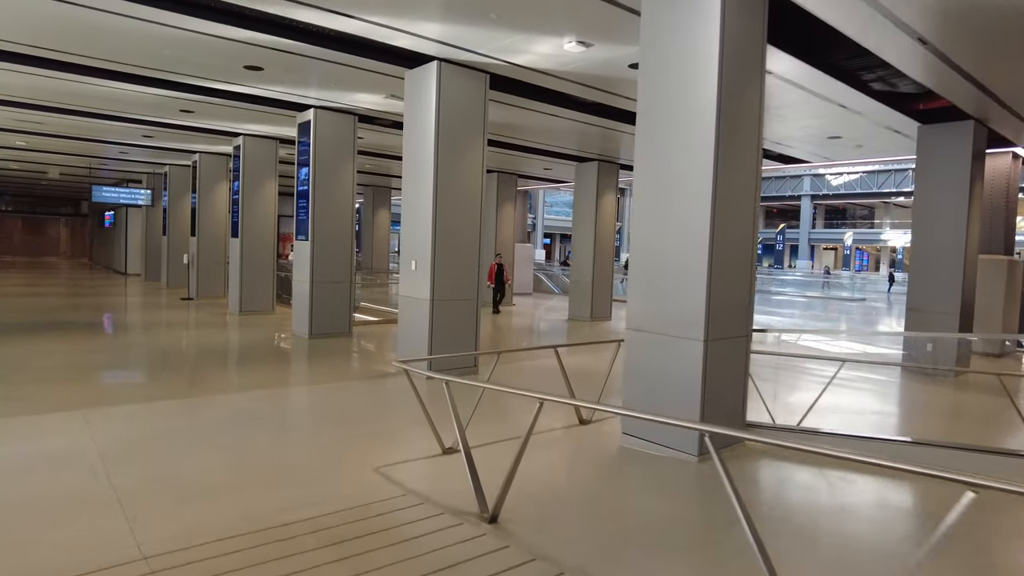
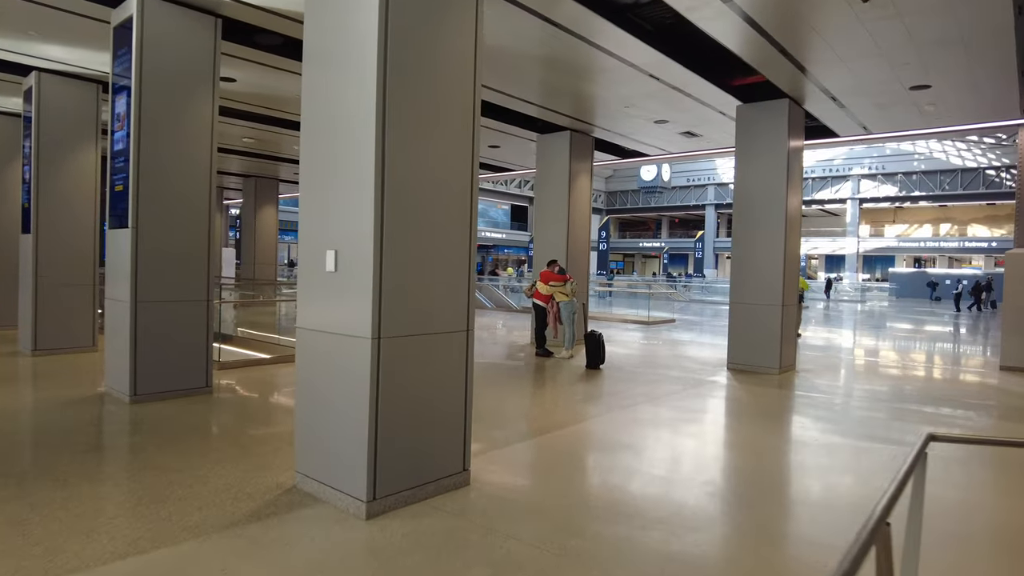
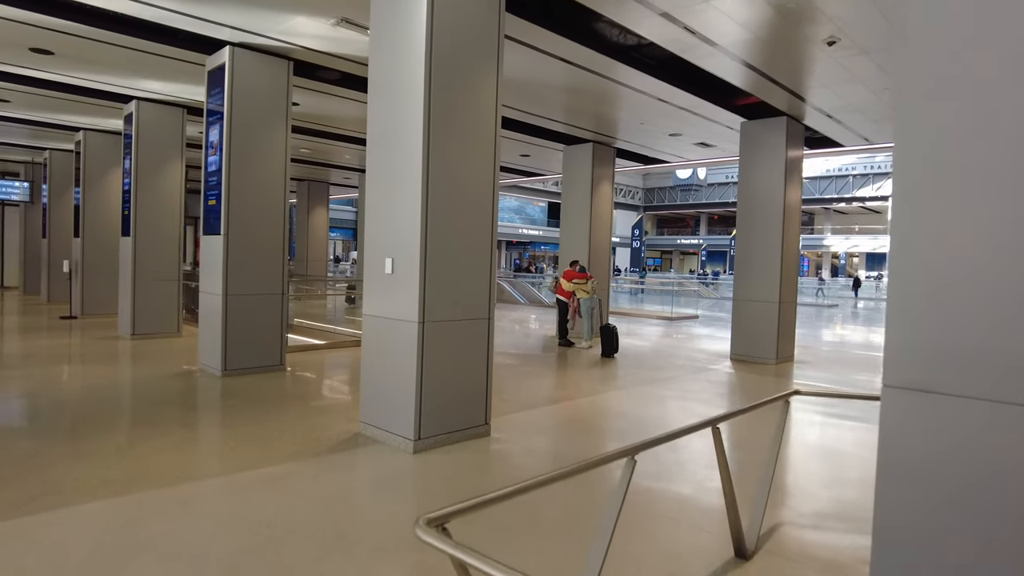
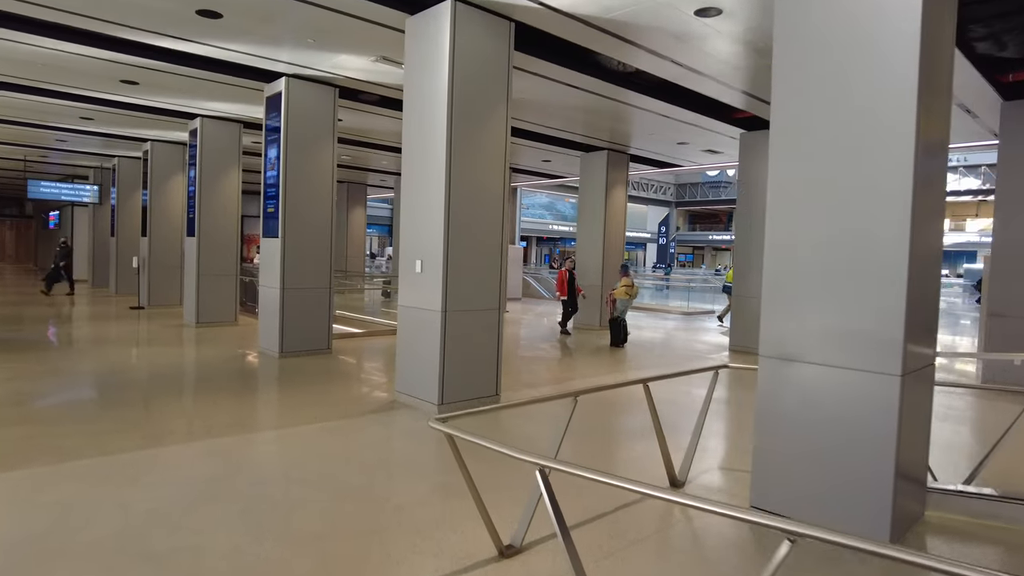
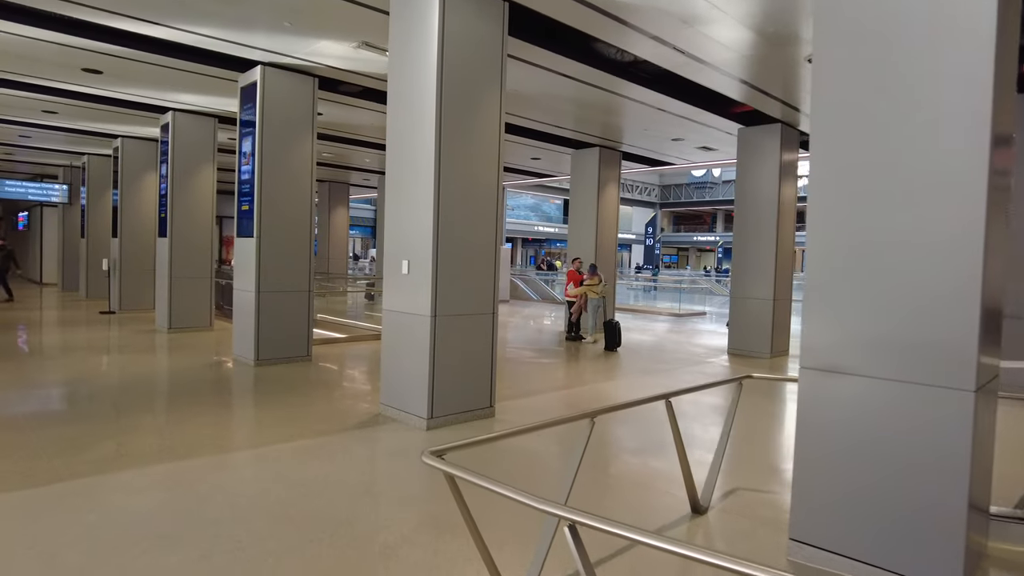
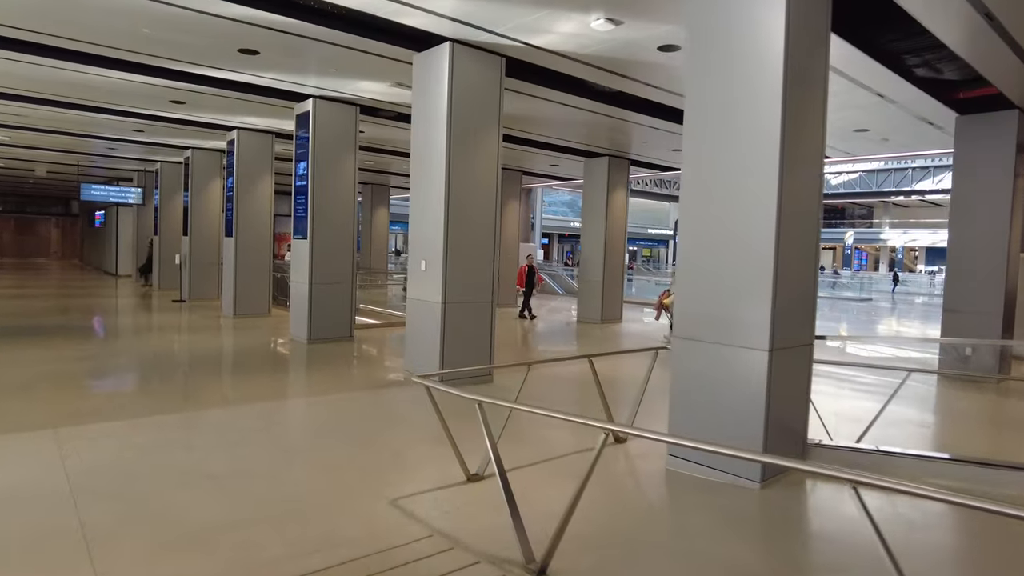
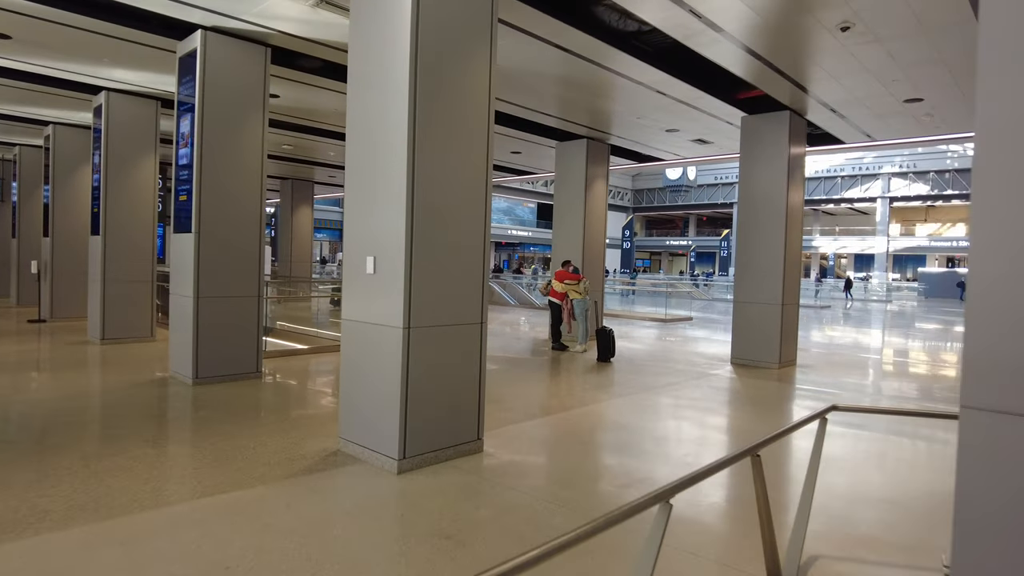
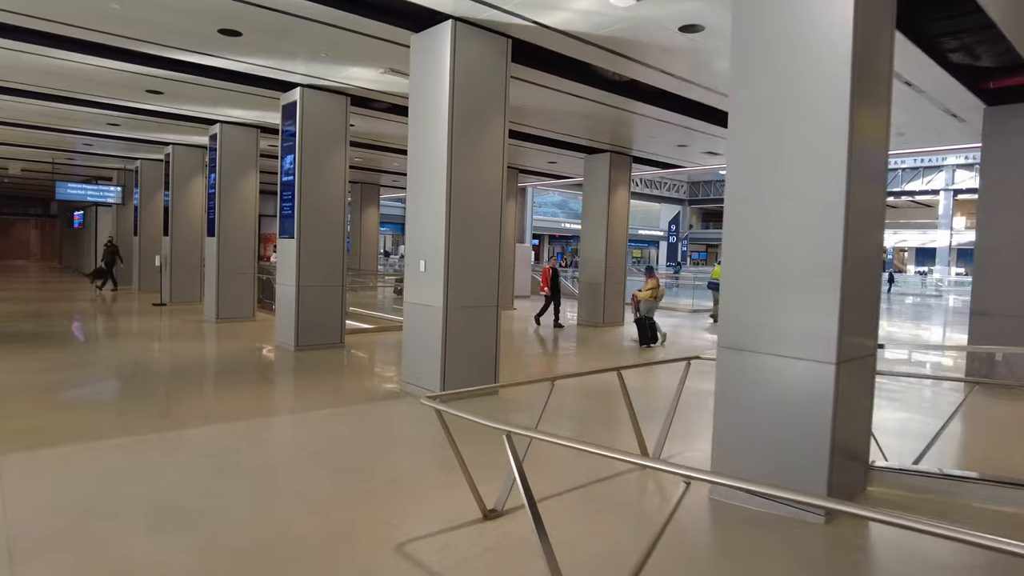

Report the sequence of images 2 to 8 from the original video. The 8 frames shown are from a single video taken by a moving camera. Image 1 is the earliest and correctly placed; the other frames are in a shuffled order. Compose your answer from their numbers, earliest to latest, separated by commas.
6, 8, 4, 5, 3, 7, 2
